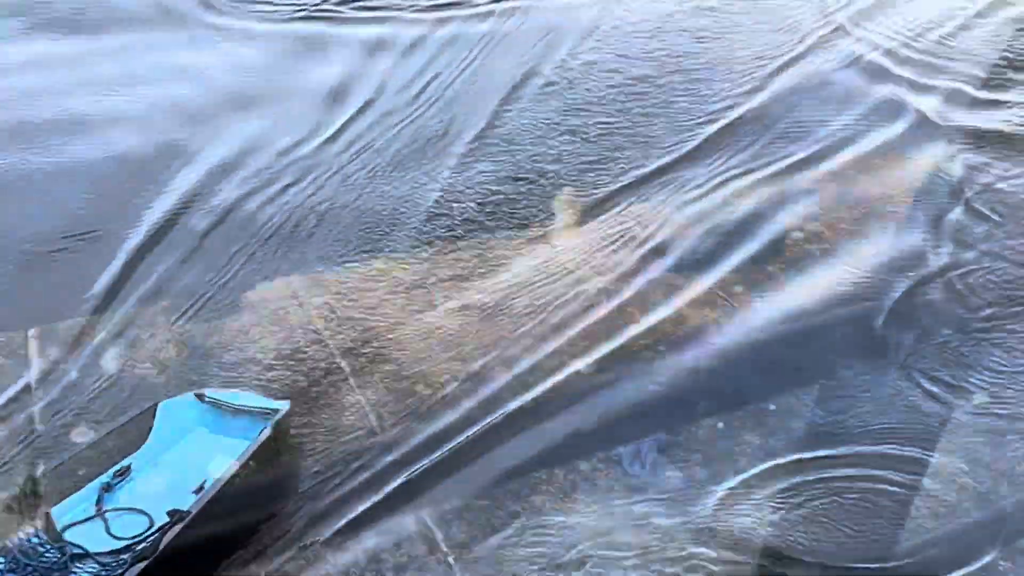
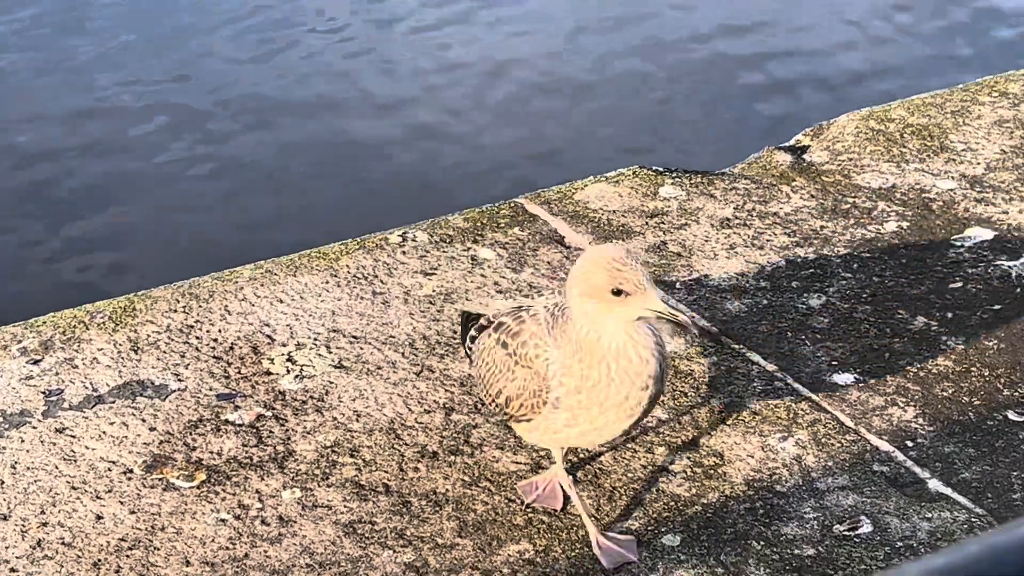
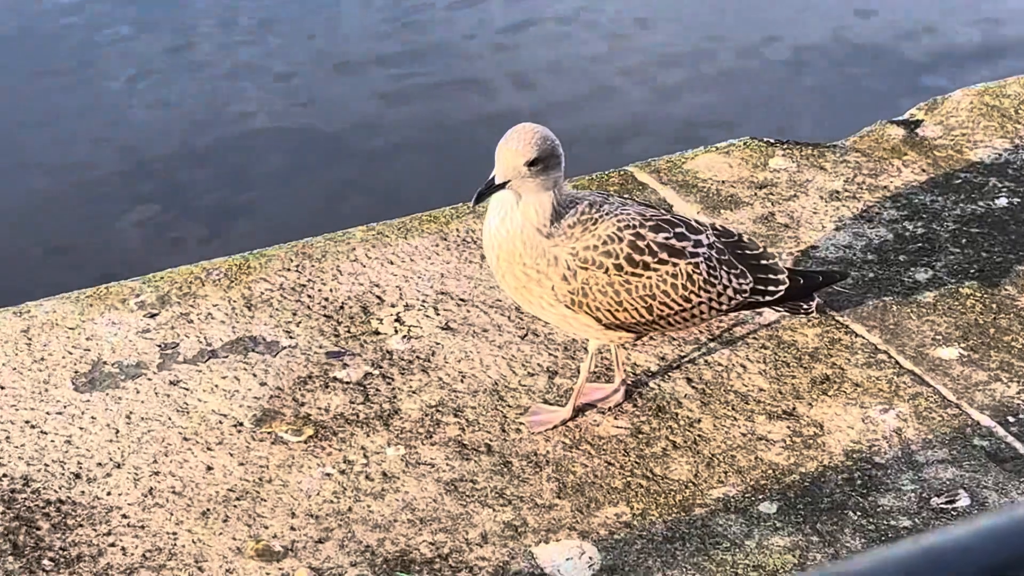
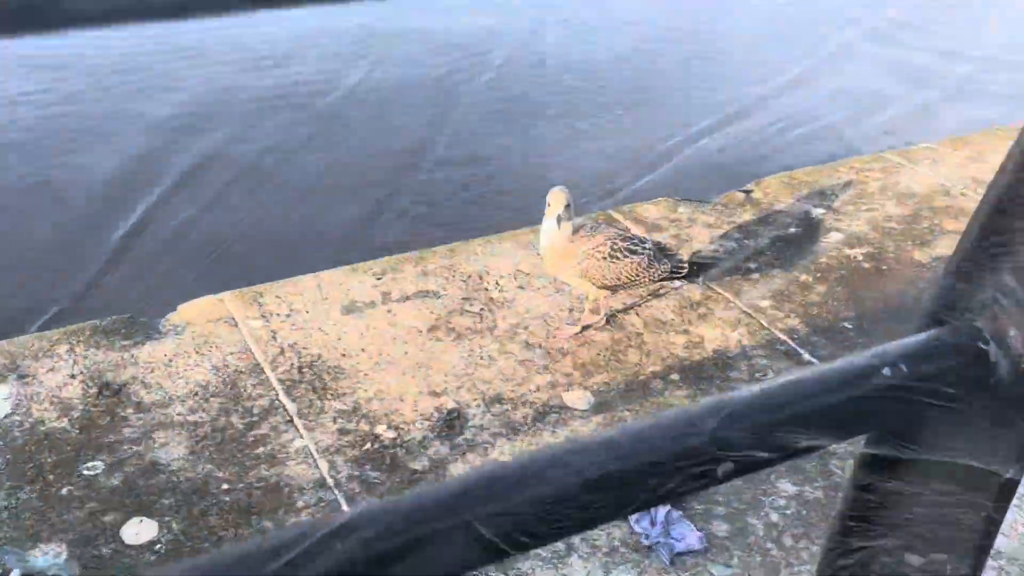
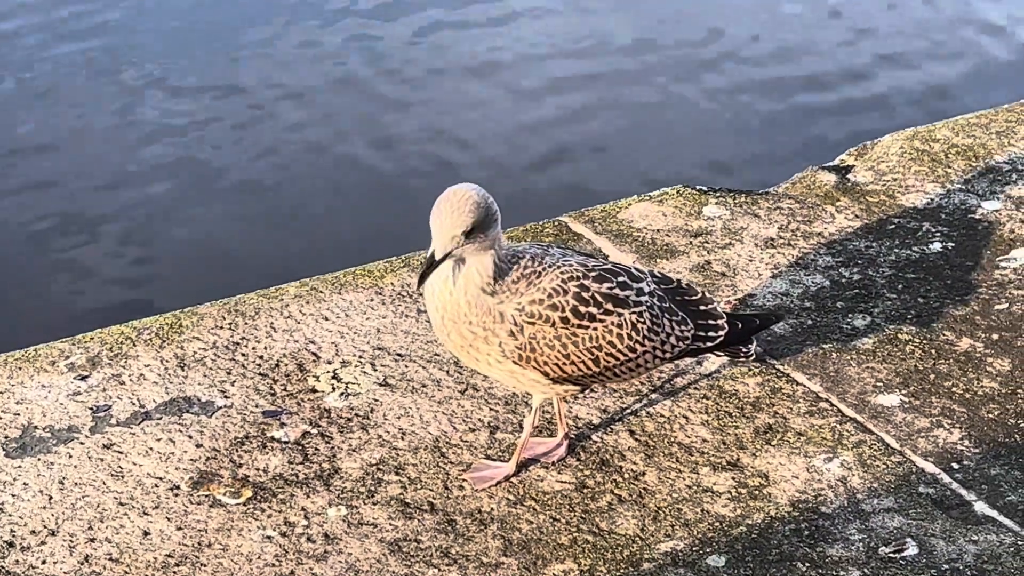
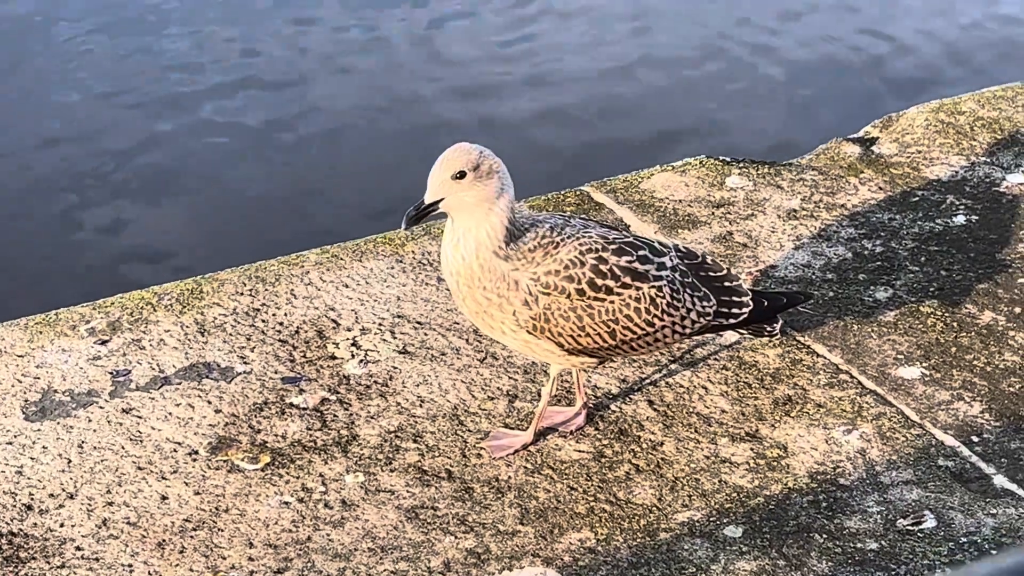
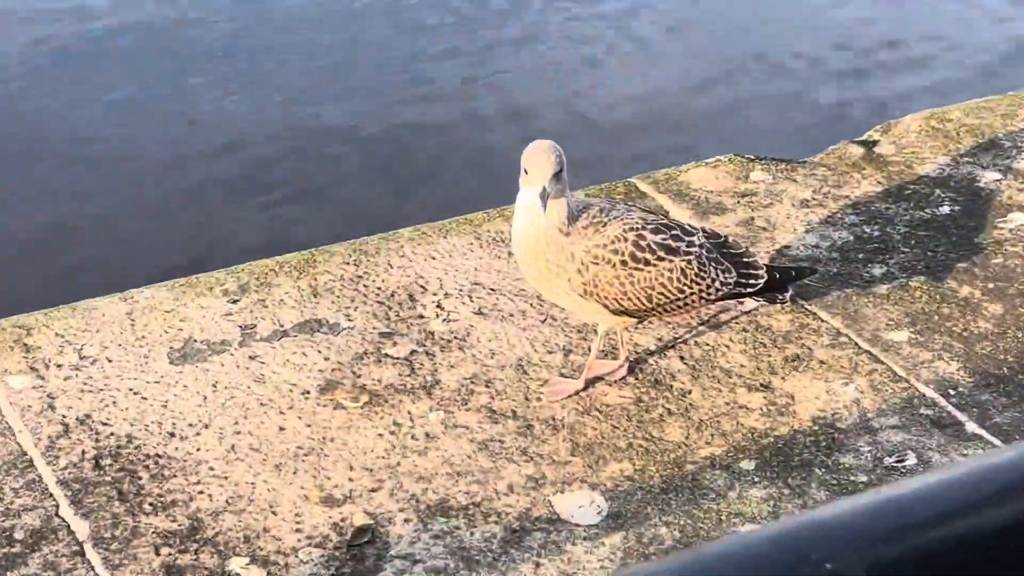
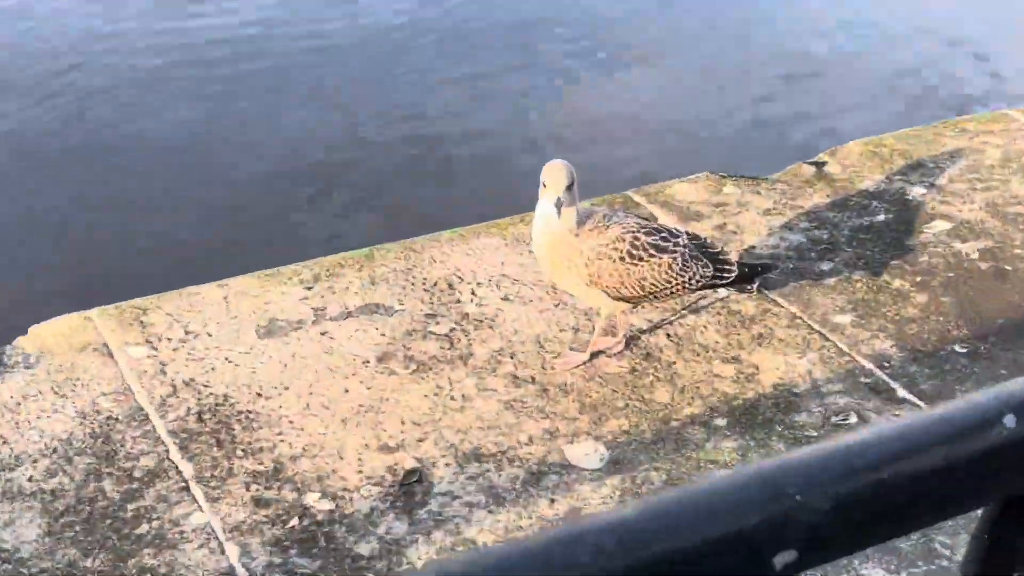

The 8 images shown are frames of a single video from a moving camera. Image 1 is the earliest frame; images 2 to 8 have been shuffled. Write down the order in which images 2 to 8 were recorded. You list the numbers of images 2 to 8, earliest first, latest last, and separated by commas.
4, 8, 7, 3, 6, 5, 2
